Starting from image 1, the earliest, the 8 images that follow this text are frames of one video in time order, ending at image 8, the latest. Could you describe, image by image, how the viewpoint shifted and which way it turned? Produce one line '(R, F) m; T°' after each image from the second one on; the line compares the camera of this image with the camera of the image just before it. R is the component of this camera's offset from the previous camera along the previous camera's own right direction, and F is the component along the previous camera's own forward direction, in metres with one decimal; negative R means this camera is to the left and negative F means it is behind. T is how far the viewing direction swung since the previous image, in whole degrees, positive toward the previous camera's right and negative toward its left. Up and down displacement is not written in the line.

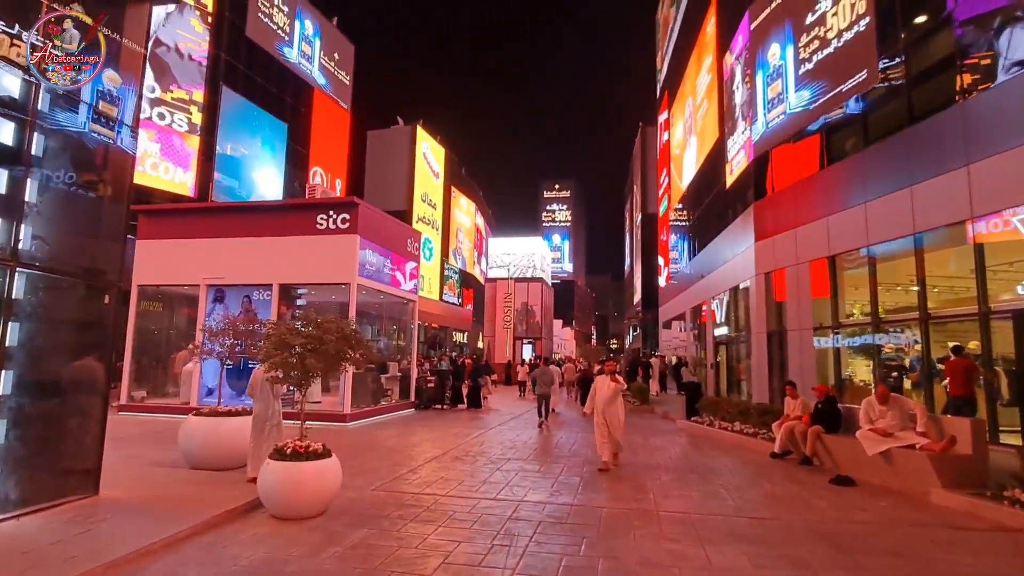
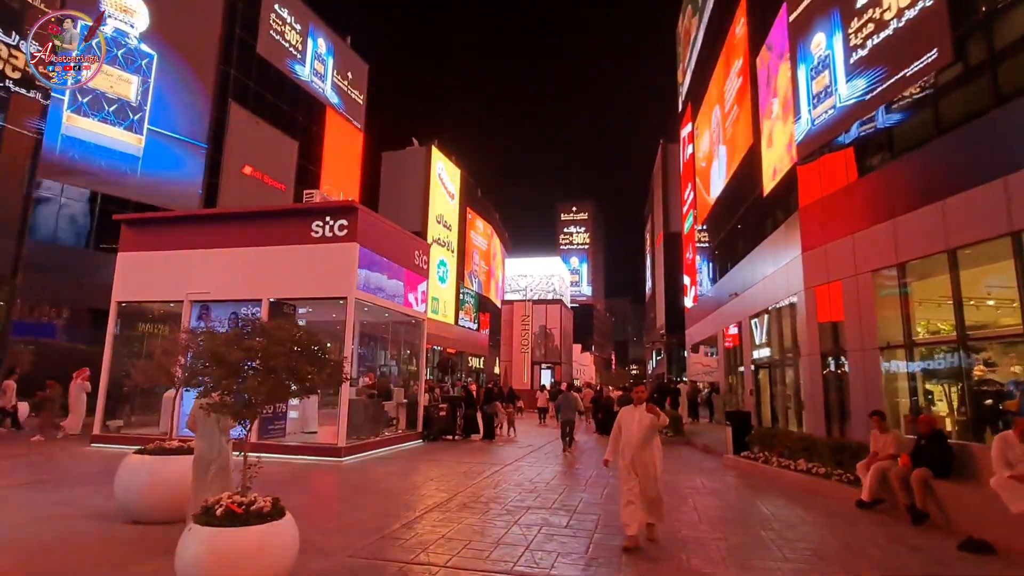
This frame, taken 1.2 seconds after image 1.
(0.0, +1.6) m; -2°
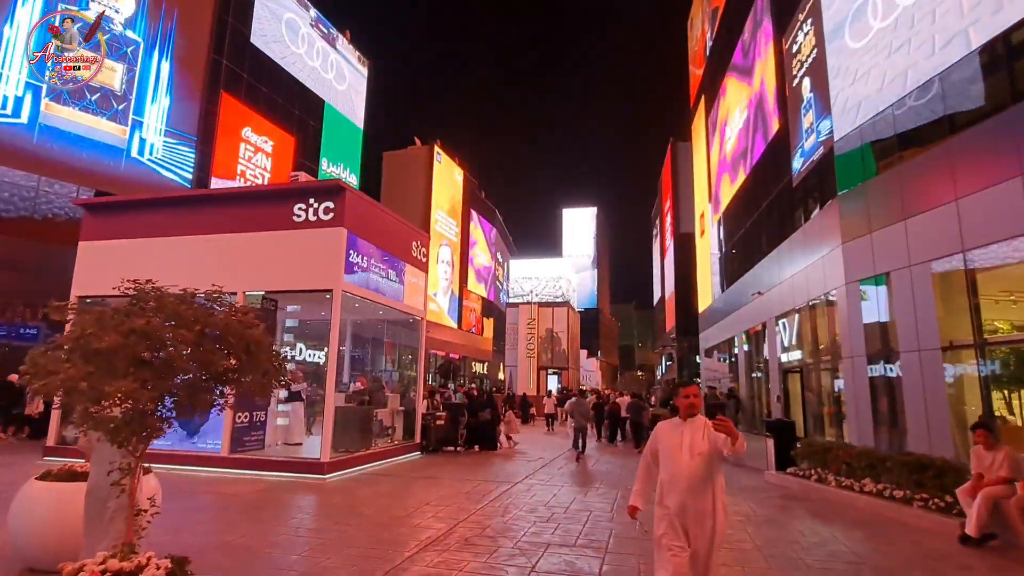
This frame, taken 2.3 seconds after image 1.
(-0.1, +1.4) m; 0°
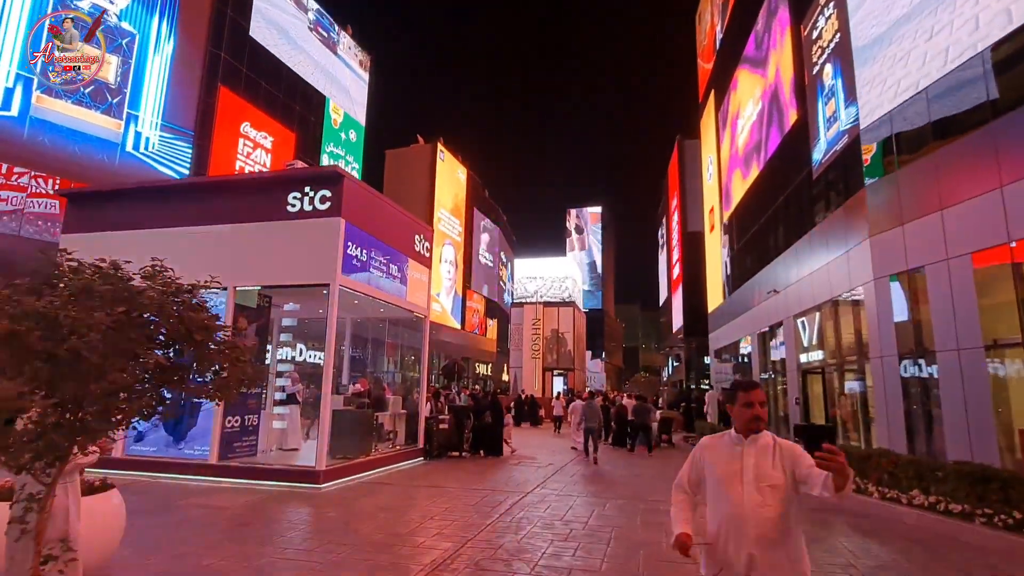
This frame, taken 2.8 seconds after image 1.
(-0.1, +0.7) m; 0°
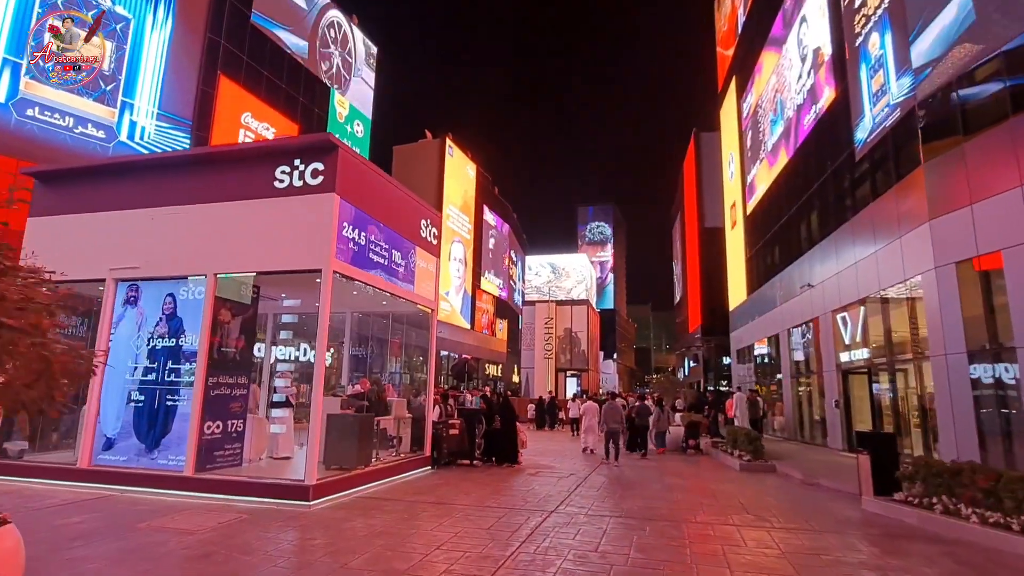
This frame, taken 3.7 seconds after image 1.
(-0.1, +1.2) m; -1°
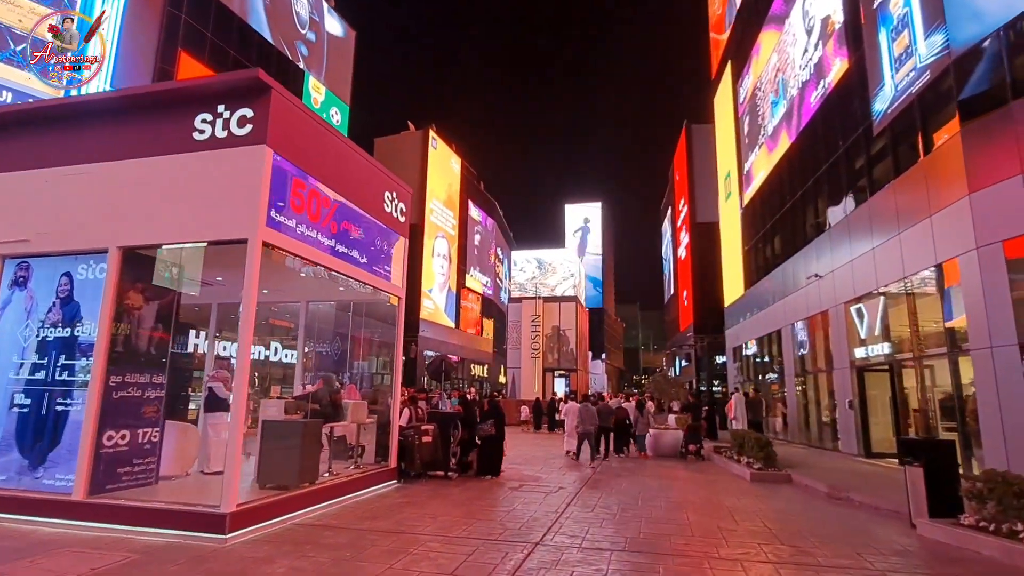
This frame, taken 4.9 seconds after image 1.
(+0.1, +1.6) m; +1°
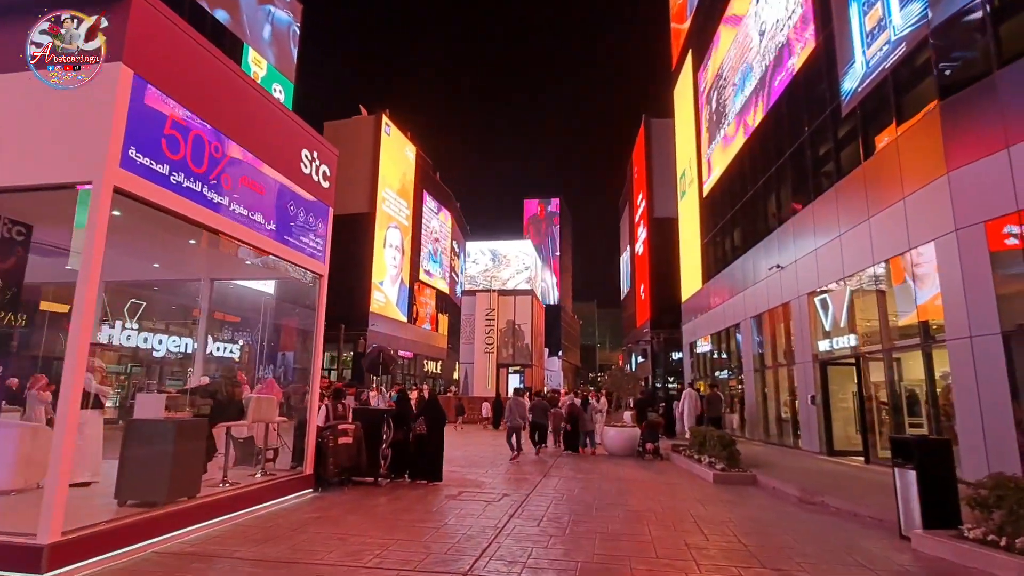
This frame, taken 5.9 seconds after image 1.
(+0.3, +1.2) m; +4°
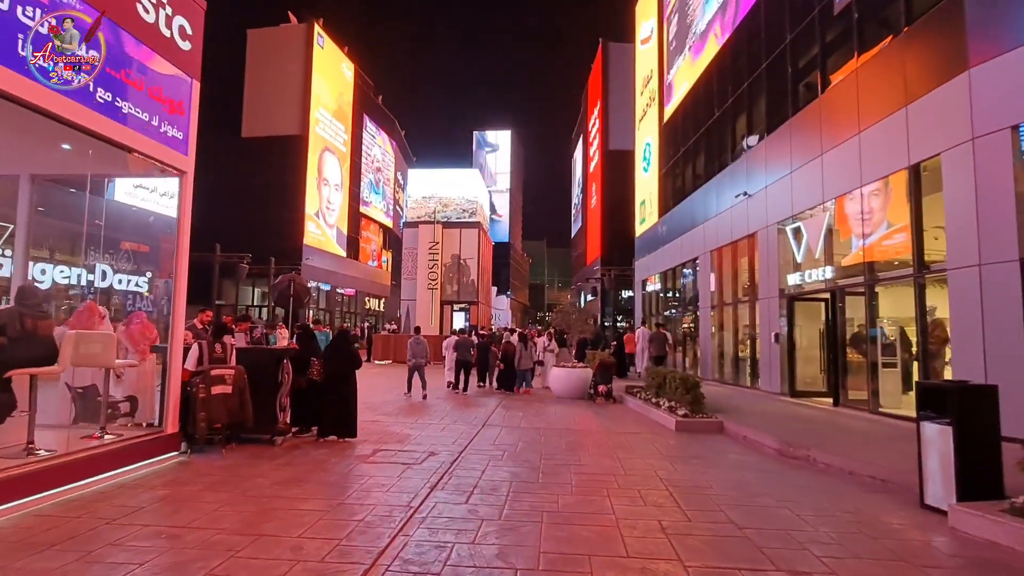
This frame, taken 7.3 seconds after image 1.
(+0.2, +1.8) m; +5°
